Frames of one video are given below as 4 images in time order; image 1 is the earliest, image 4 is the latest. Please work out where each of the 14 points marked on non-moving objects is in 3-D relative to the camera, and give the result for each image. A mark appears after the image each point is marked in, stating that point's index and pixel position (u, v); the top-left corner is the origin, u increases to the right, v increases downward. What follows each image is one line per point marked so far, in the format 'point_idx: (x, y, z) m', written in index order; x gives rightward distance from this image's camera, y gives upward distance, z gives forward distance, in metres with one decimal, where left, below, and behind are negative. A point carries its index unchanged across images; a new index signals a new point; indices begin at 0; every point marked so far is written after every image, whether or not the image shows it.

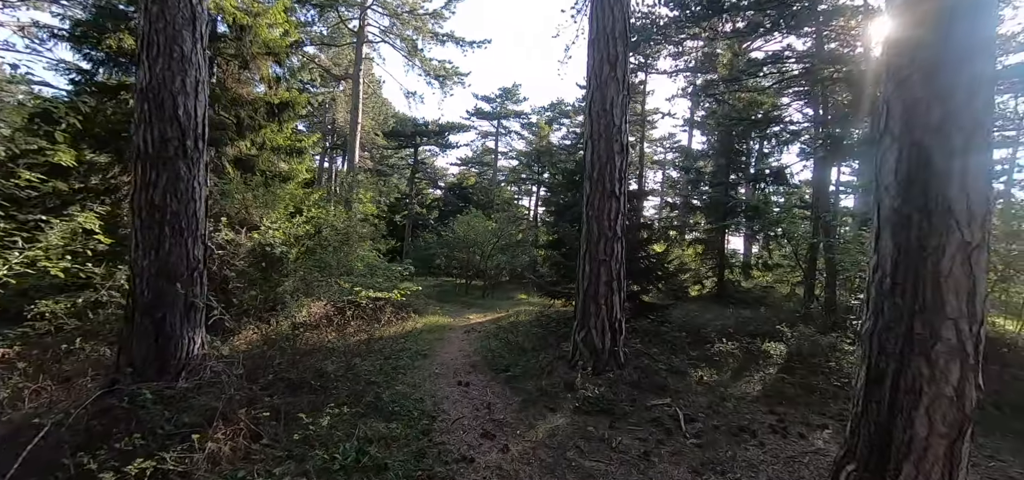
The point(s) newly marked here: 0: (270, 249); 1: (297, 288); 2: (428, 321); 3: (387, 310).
0: (-4.8, -0.2, +9.0) m
1: (-4.4, -1.1, +9.4) m
2: (-2.0, -2.0, +10.7) m
3: (-3.1, -1.8, +11.0) m
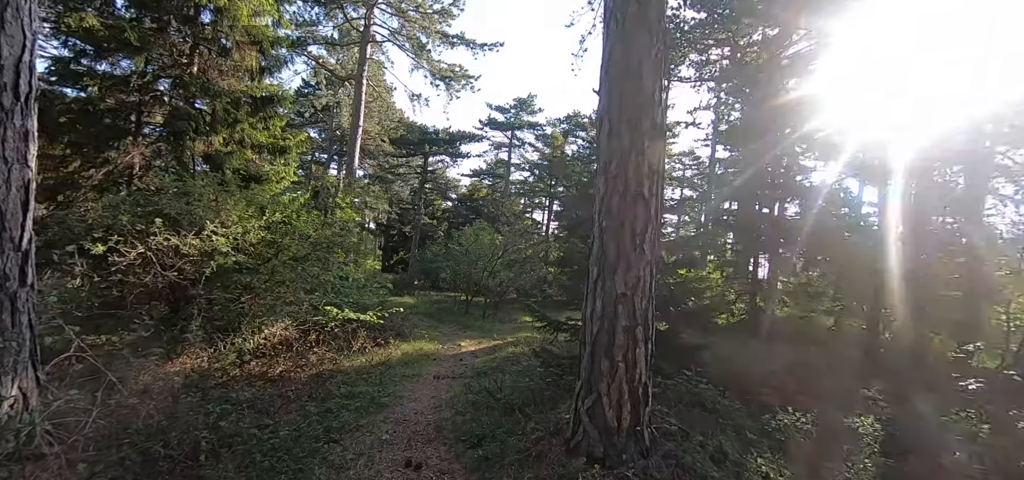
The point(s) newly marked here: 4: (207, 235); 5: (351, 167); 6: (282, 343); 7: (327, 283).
0: (-4.9, -0.3, +7.6) m
1: (-4.5, -1.2, +7.9) m
2: (-2.0, -2.2, +9.2) m
3: (-3.1, -2.0, +9.5) m
4: (-5.2, +0.1, +7.6) m
5: (-6.9, +3.1, +19.4) m
6: (-4.2, -1.9, +8.3) m
7: (-3.8, -0.9, +9.3) m
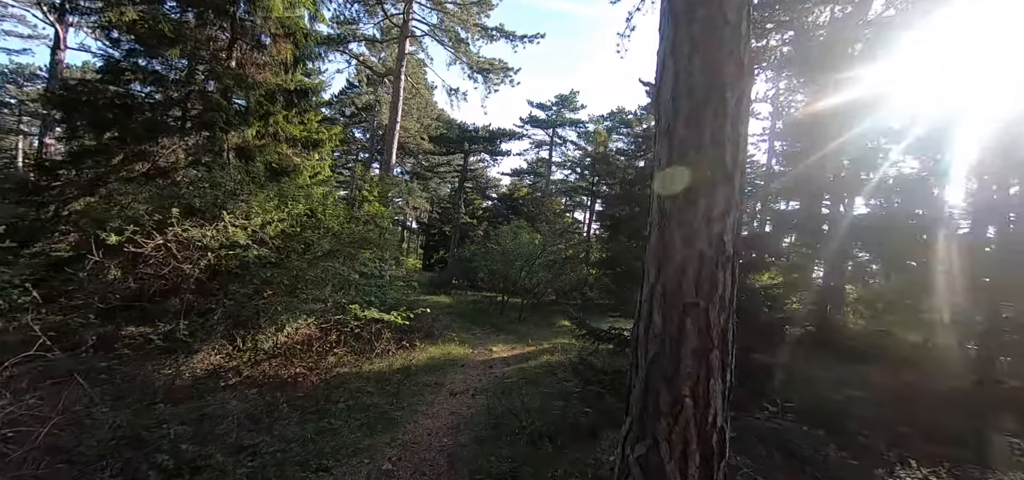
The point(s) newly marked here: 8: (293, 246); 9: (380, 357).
0: (-4.3, -0.2, +7.2) m
1: (-3.9, -1.1, +7.5) m
2: (-1.4, -2.1, +8.5) m
3: (-2.4, -1.9, +9.0) m
4: (-4.6, +0.2, +7.3) m
5: (-5.2, +3.2, +19.2) m
6: (-3.7, -1.8, +7.8) m
7: (-3.1, -0.8, +8.9) m
8: (-4.0, -0.1, +8.2) m
9: (-2.4, -2.2, +8.4) m
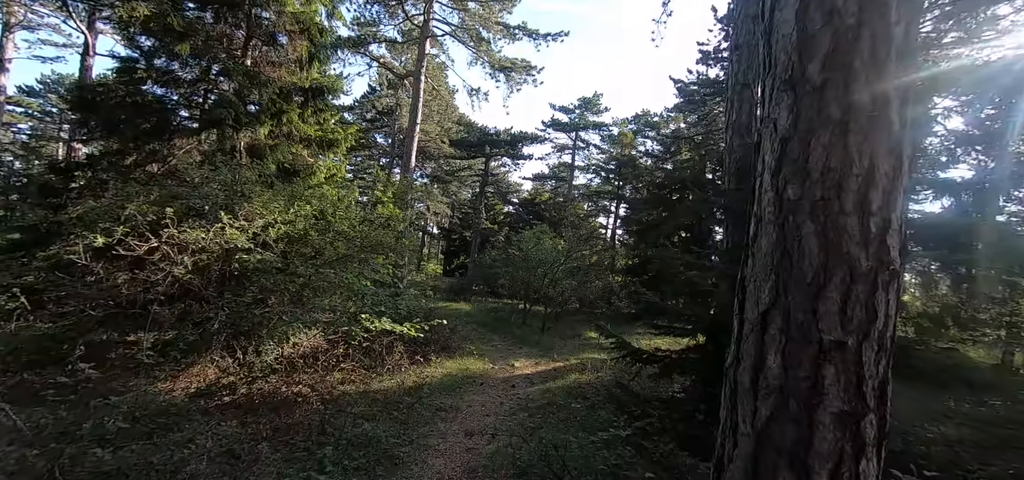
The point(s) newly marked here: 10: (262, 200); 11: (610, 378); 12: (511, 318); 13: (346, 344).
0: (-3.9, -0.3, +6.6) m
1: (-3.6, -1.2, +6.9) m
2: (-1.0, -2.2, +7.8) m
3: (-2.0, -2.0, +8.3) m
4: (-4.2, +0.2, +6.7) m
5: (-4.3, +3.0, +18.7) m
6: (-3.3, -1.9, +7.2) m
7: (-2.7, -0.9, +8.2) m
8: (-3.6, -0.2, +7.6) m
9: (-2.0, -2.2, +7.7) m
10: (-4.1, +0.7, +7.4) m
11: (+1.5, -2.2, +7.2) m
12: (-0.1, -2.9, +17.3) m
13: (-2.8, -1.8, +7.8) m
